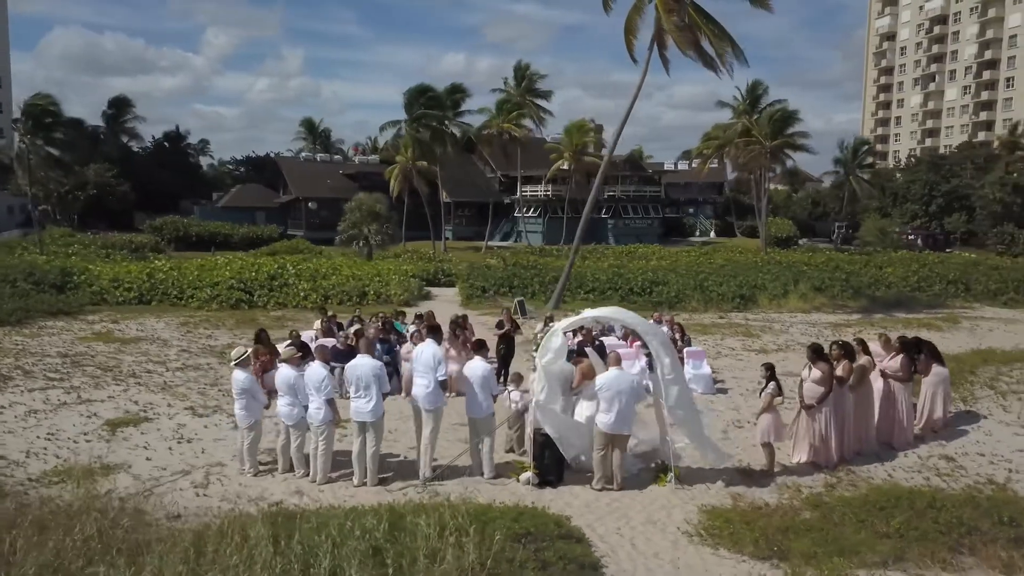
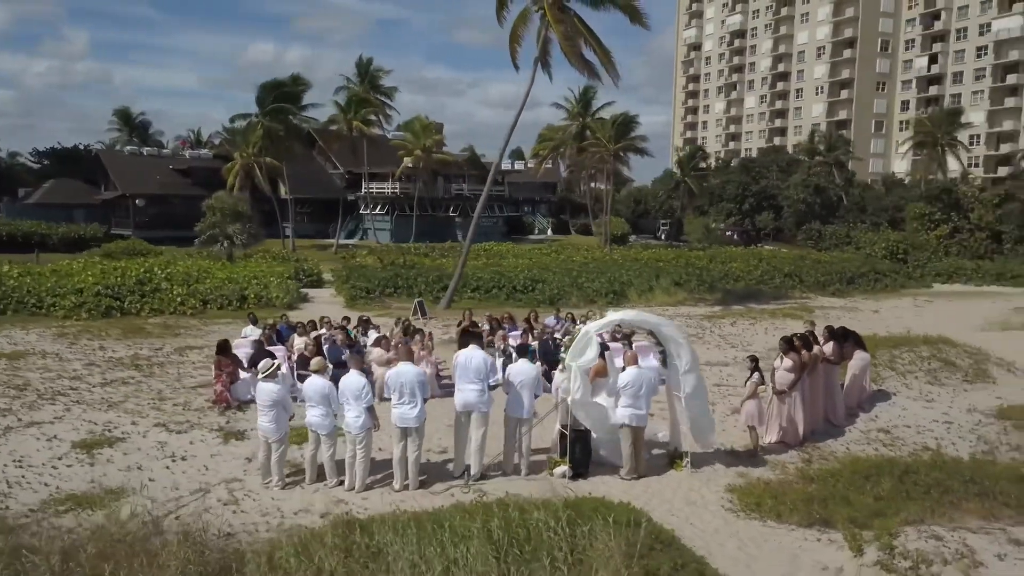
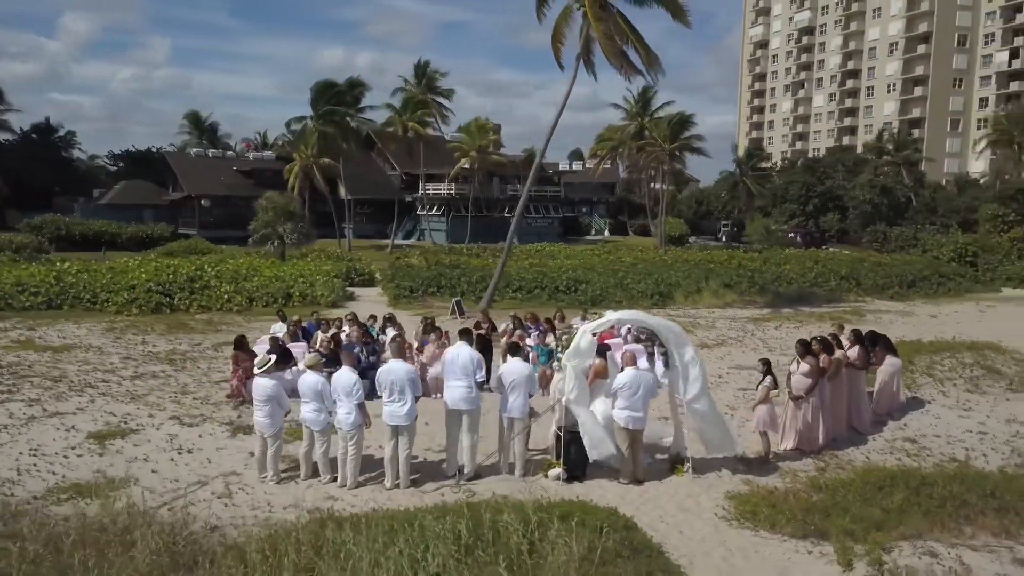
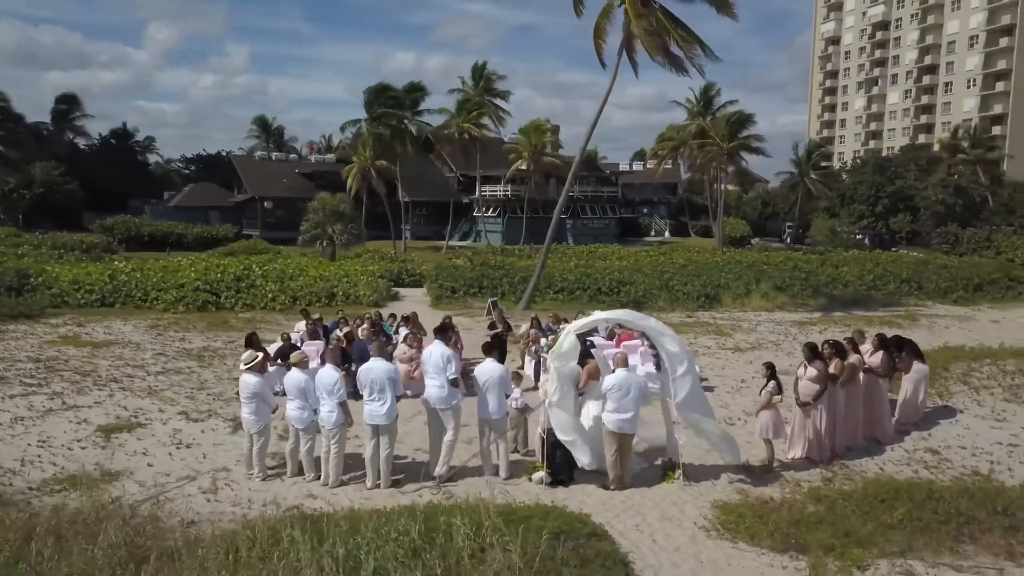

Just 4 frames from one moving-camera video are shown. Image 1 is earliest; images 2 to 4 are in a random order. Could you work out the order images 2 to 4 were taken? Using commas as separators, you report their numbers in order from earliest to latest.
4, 3, 2
